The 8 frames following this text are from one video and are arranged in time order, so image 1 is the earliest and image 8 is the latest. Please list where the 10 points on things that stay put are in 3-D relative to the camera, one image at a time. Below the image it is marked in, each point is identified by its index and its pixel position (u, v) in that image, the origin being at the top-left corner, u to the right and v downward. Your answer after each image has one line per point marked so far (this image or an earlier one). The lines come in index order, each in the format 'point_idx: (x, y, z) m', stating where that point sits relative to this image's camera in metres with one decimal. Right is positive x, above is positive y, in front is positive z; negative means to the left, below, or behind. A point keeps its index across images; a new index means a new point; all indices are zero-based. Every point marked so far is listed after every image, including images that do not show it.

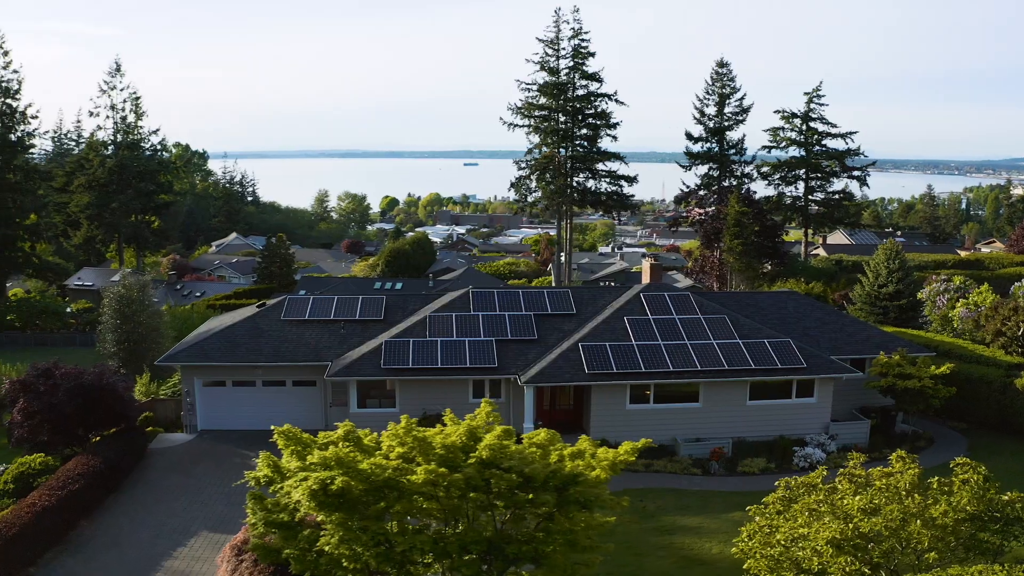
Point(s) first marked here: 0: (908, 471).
0: (+4.1, -1.9, +7.8) m
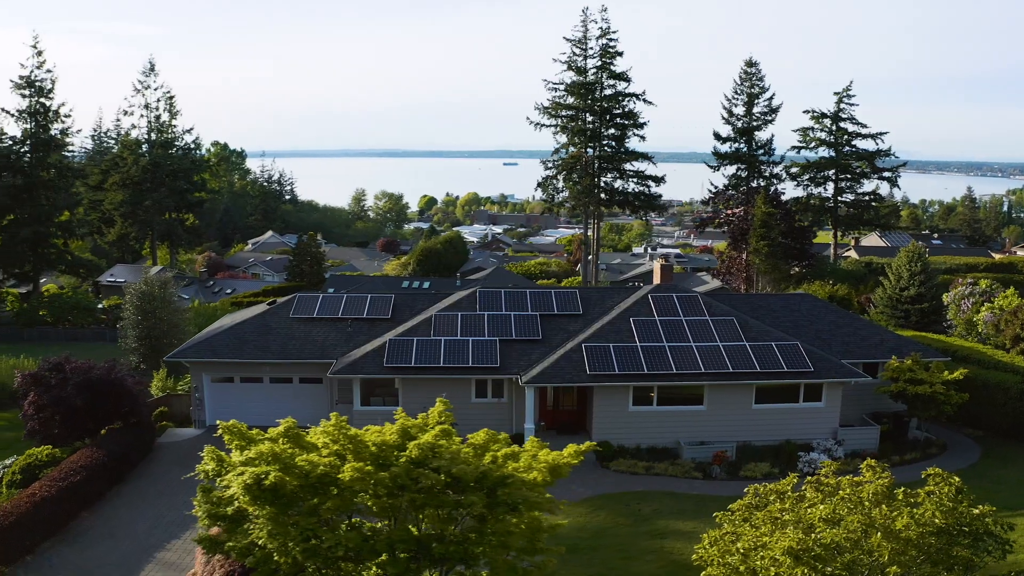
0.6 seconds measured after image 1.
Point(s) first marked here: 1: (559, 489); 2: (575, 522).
0: (+3.6, -1.9, +7.6) m
1: (+1.1, -4.9, +18.6) m
2: (+1.3, -4.9, +16.0) m
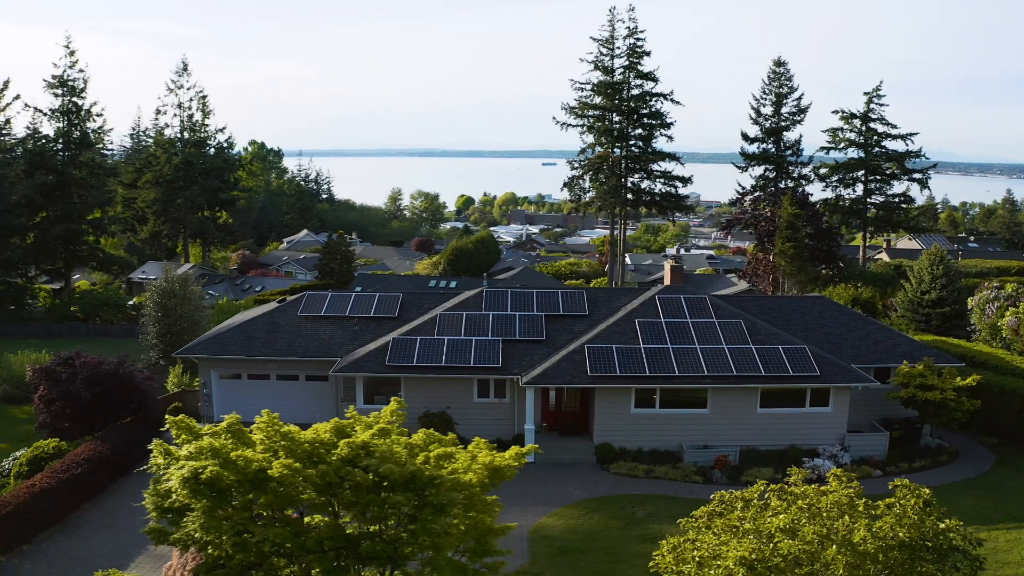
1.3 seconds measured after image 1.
0: (+3.2, -2.0, +7.3) m
1: (+1.0, -4.9, +18.5) m
2: (+1.1, -4.9, +15.9) m
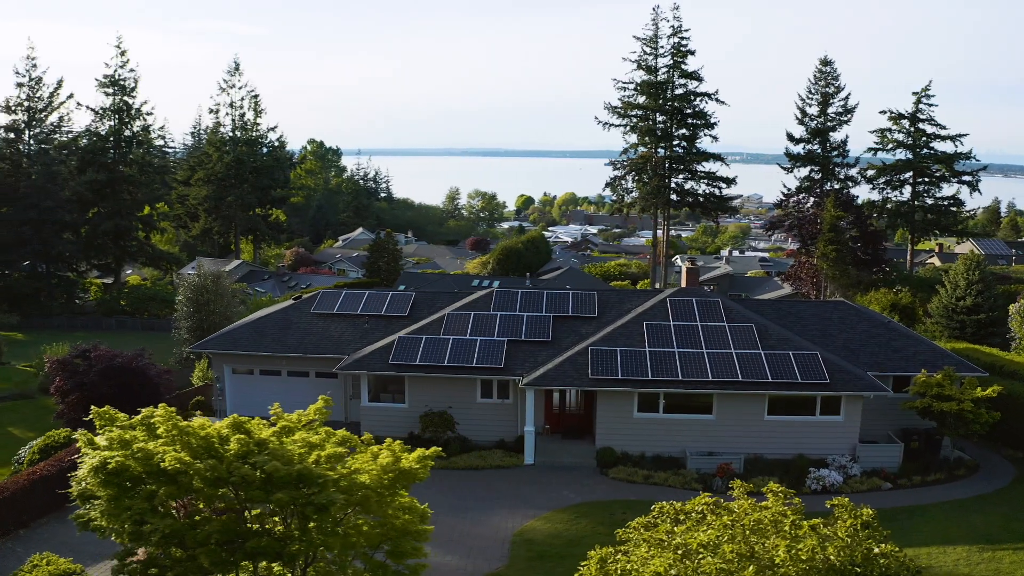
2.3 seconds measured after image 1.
0: (+2.4, -2.0, +7.0) m
1: (+0.9, -5.0, +18.2) m
2: (+0.8, -4.9, +15.6) m
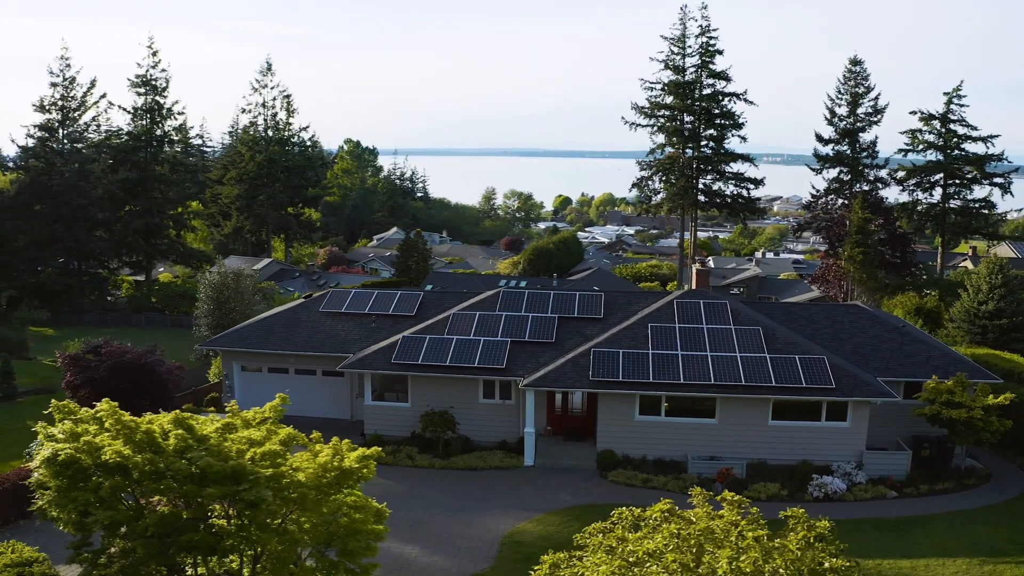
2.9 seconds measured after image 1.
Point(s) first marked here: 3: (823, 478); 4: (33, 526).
0: (+1.9, -2.0, +6.8) m
1: (+0.8, -5.0, +18.1) m
2: (+0.6, -4.9, +15.5) m
3: (+7.7, -4.7, +18.9) m
4: (-10.3, -5.2, +16.4) m
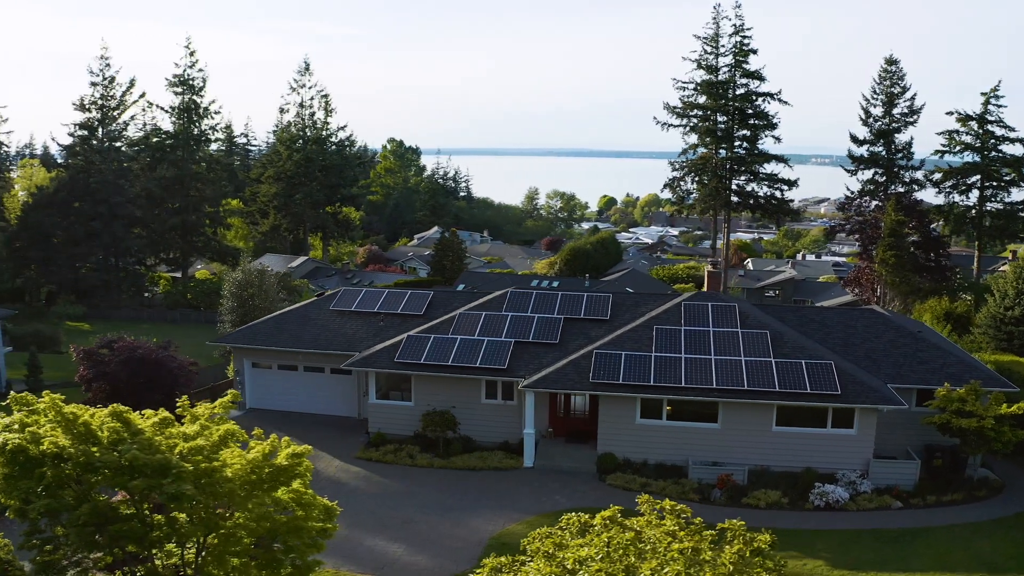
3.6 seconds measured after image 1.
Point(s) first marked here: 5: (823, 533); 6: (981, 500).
0: (+1.4, -2.1, +6.7) m
1: (+0.7, -5.0, +18.0) m
2: (+0.4, -5.0, +15.4) m
3: (+7.6, -4.8, +18.5) m
4: (-10.5, -5.1, +16.8) m
5: (+6.6, -5.2, +16.2) m
6: (+11.6, -5.2, +18.8) m
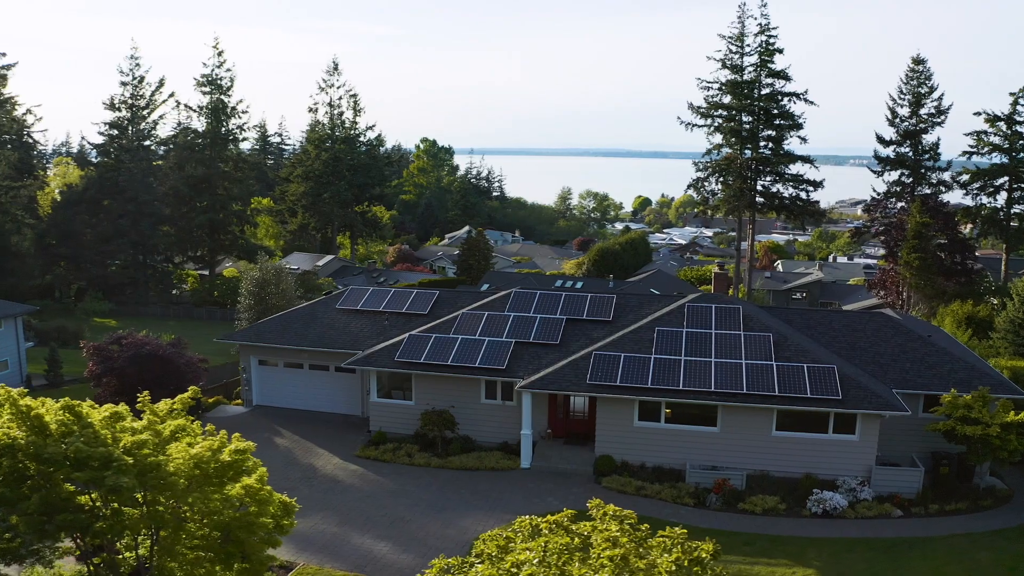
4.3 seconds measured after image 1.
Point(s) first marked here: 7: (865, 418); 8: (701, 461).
0: (+0.9, -2.1, +6.6) m
1: (+0.5, -5.0, +17.9) m
2: (+0.2, -5.0, +15.3) m
3: (+7.5, -4.9, +18.2) m
4: (-10.7, -5.0, +17.0) m
5: (+6.4, -5.3, +15.9) m
6: (+11.5, -5.3, +18.4) m
7: (+8.9, -3.3, +19.1) m
8: (+4.9, -4.5, +19.9) m
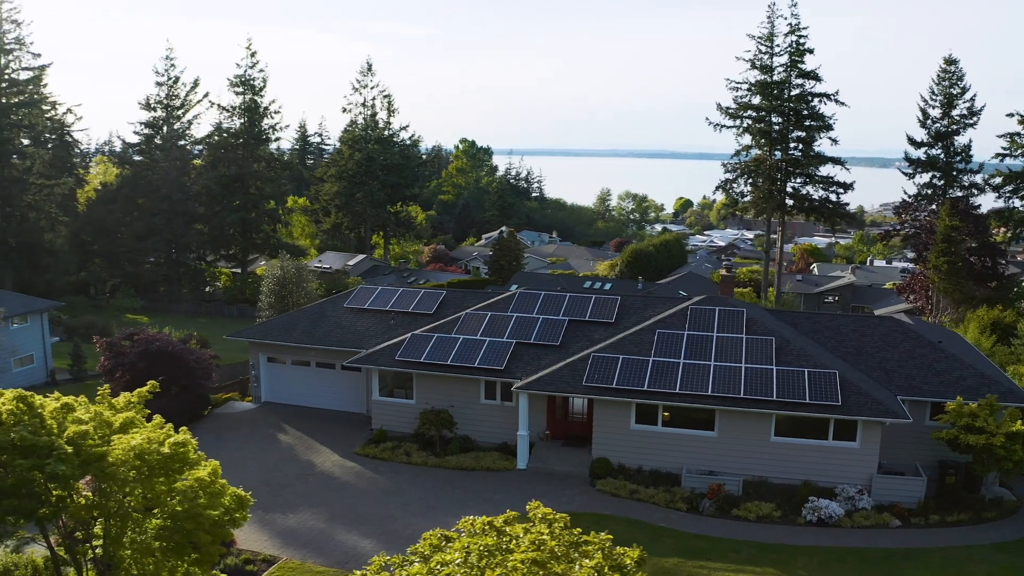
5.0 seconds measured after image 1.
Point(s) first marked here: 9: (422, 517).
0: (+0.3, -2.1, +6.6) m
1: (+0.3, -5.0, +17.9) m
2: (-0.1, -5.0, +15.3) m
3: (+7.3, -5.0, +17.9) m
4: (-10.9, -4.9, +17.4) m
5: (+6.1, -5.4, +15.7) m
6: (+11.3, -5.5, +18.0) m
7: (+8.7, -3.4, +18.8) m
8: (+4.8, -4.6, +19.8) m
9: (-2.0, -5.1, +17.2) m
